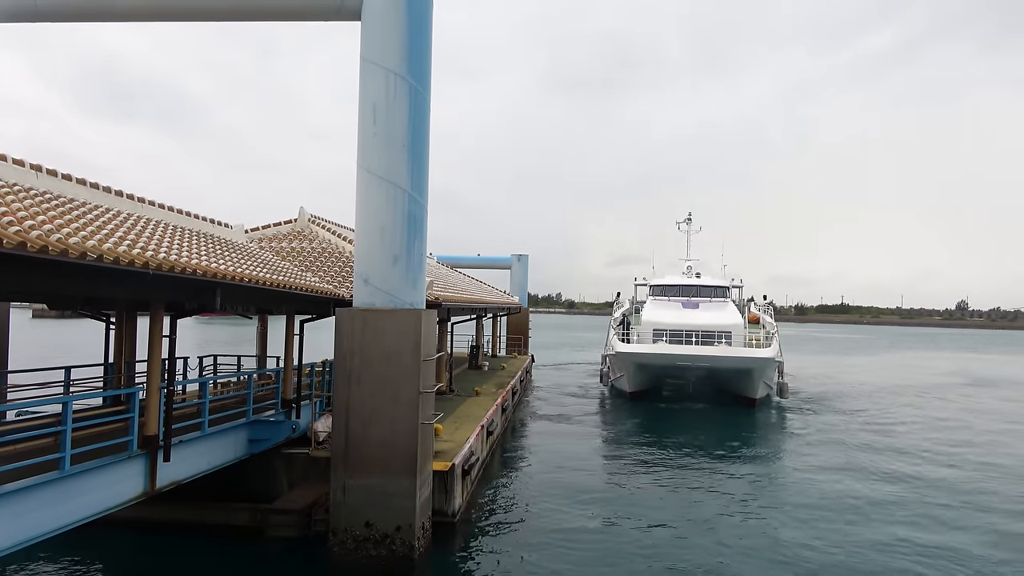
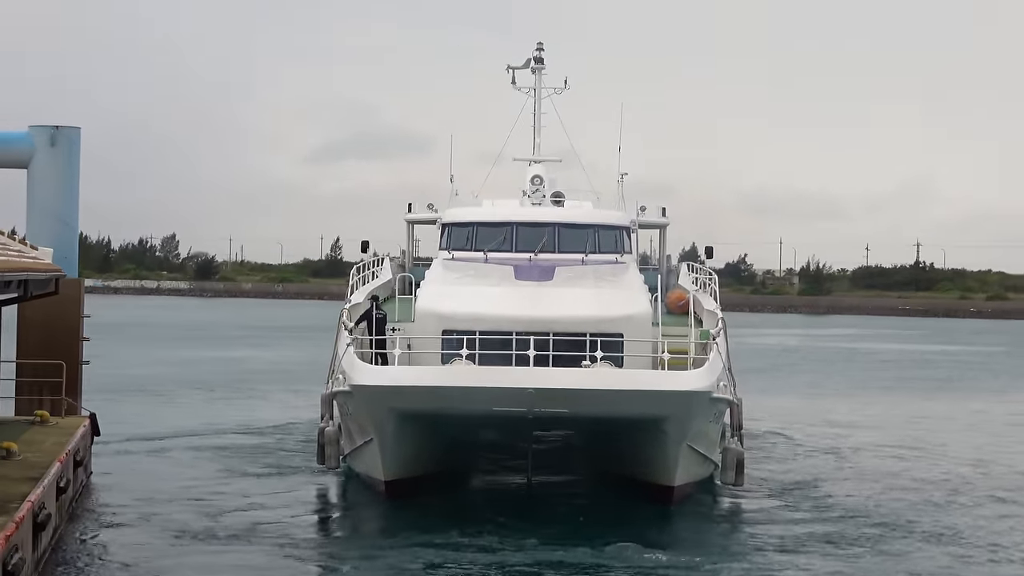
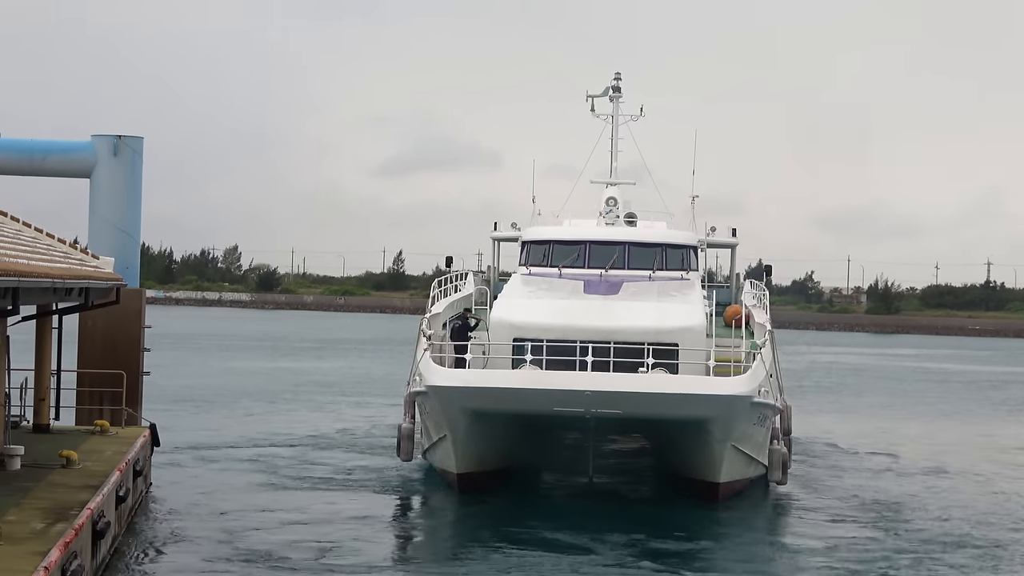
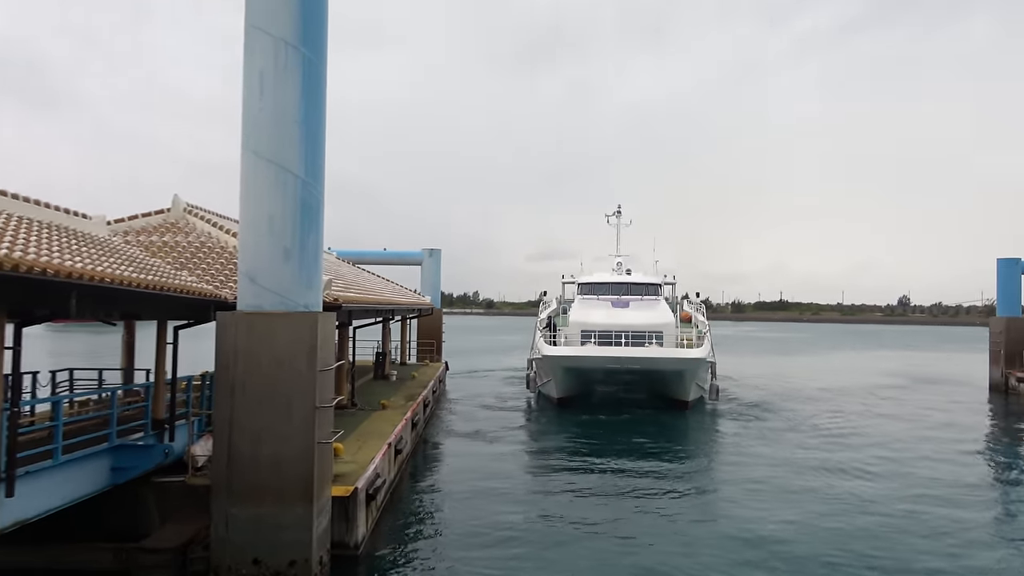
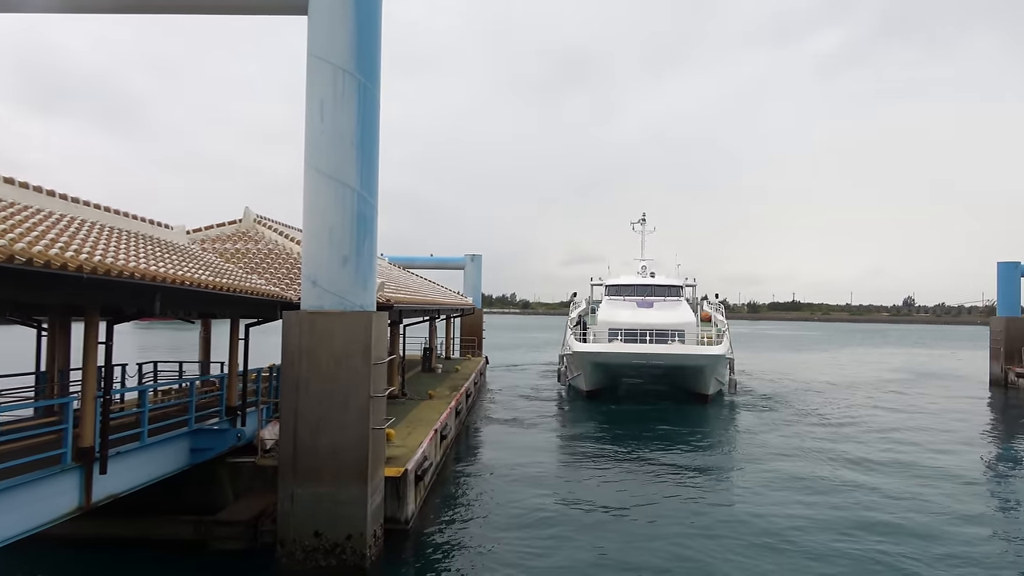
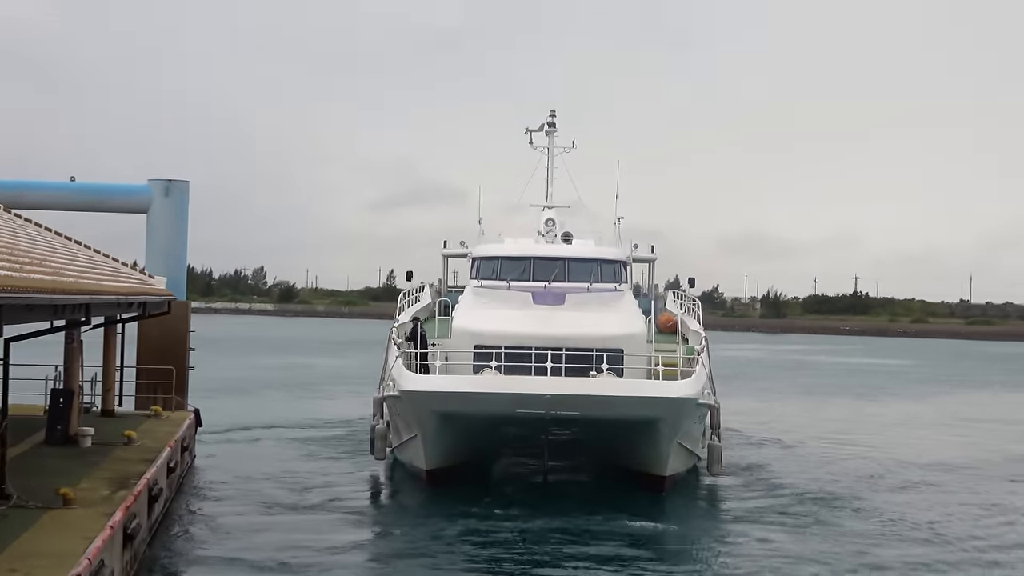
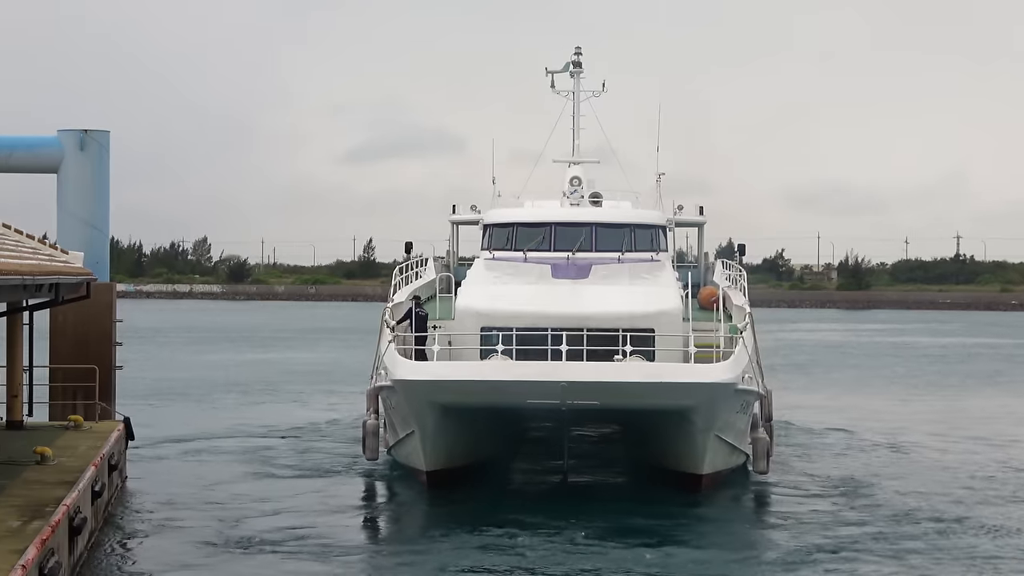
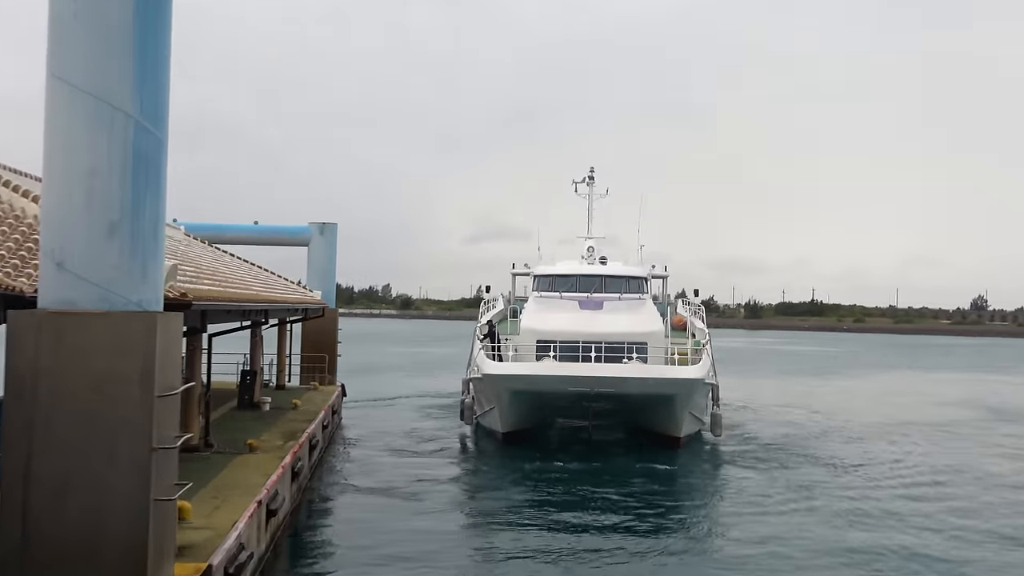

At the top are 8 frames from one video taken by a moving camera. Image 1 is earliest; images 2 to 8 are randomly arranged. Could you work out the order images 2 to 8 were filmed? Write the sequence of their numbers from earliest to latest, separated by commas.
5, 4, 8, 6, 2, 7, 3
